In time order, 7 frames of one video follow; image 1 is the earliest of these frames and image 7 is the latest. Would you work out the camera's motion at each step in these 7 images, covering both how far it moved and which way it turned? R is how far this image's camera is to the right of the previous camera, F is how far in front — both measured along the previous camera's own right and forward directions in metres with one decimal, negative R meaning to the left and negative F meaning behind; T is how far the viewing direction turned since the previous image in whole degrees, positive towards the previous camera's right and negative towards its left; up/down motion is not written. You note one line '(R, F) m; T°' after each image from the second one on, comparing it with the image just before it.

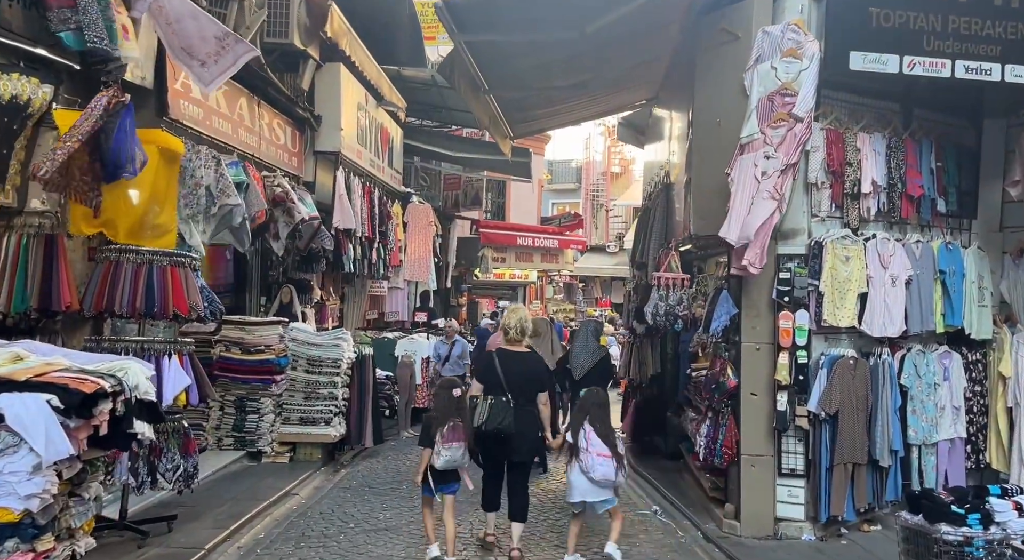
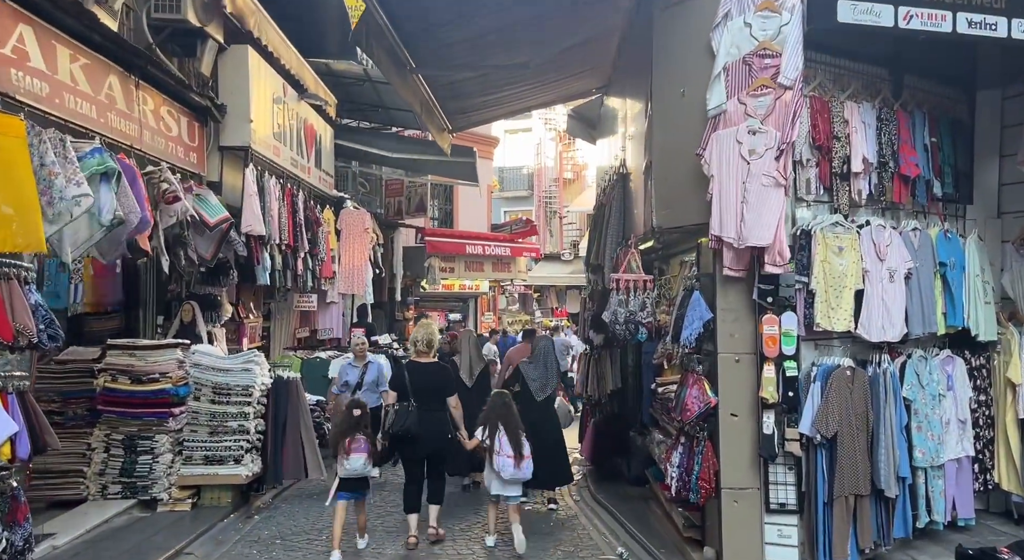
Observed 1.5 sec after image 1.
(+0.2, +1.2) m; +3°
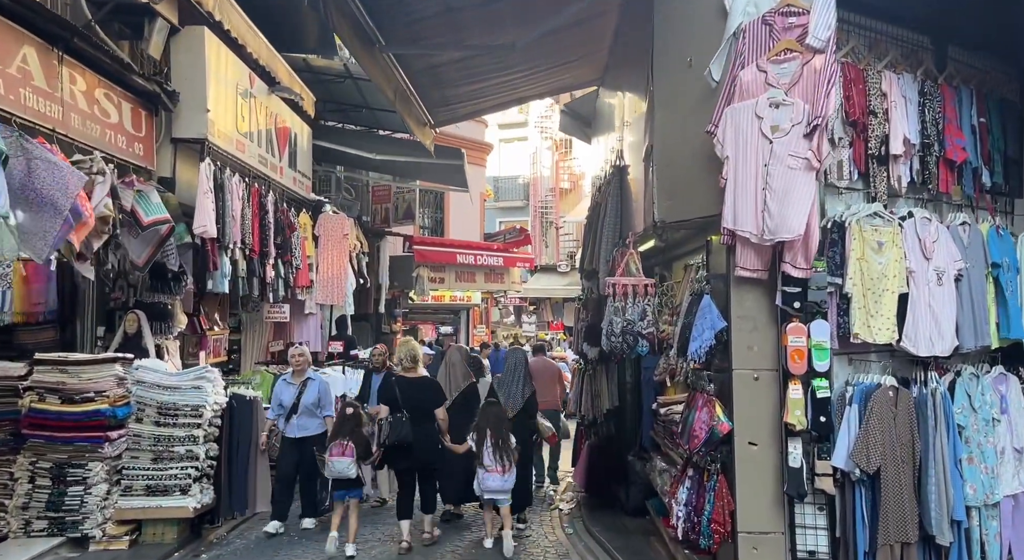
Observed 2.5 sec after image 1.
(+0.1, +0.9) m; 0°
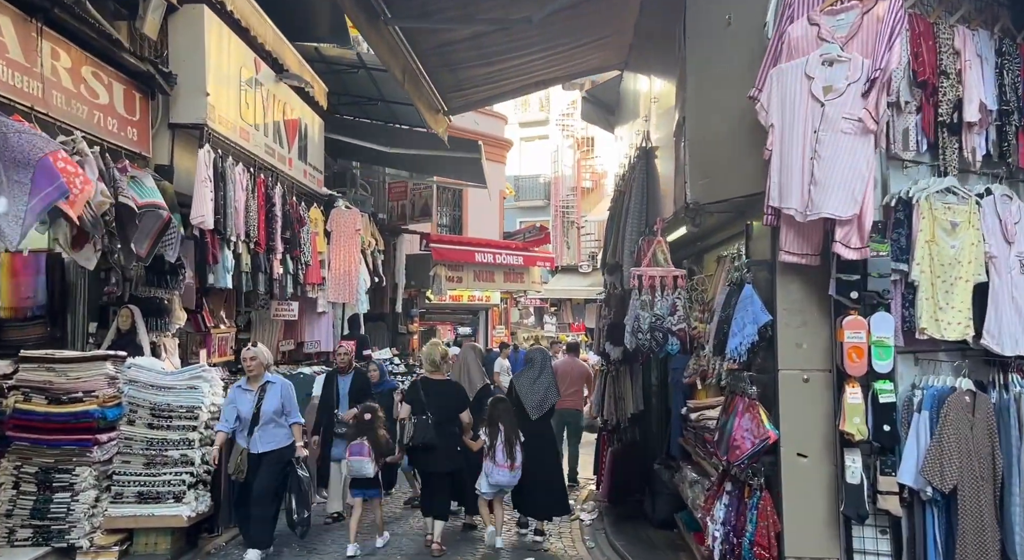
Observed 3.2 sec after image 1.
(0.0, +0.5) m; -1°
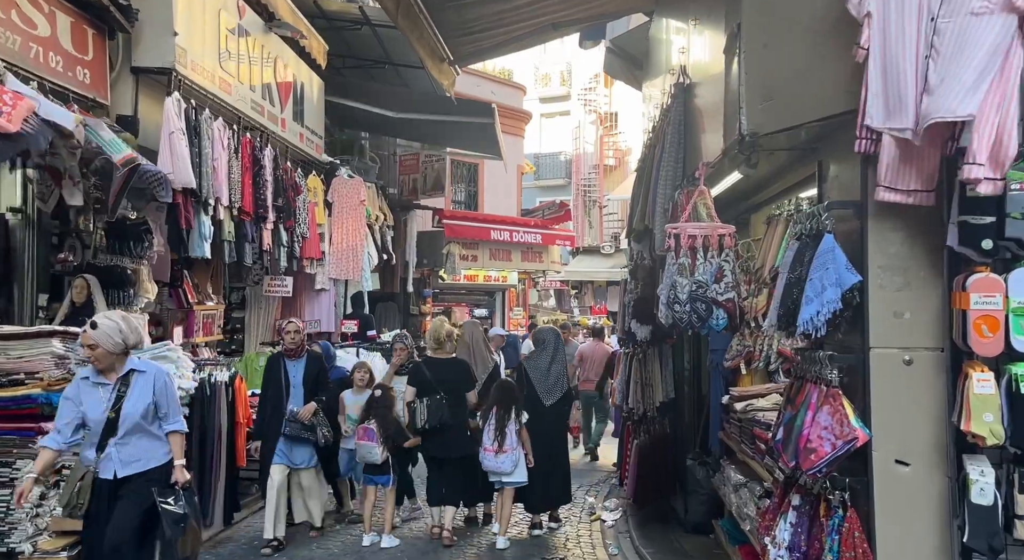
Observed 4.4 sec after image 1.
(+0.1, +1.0) m; -1°
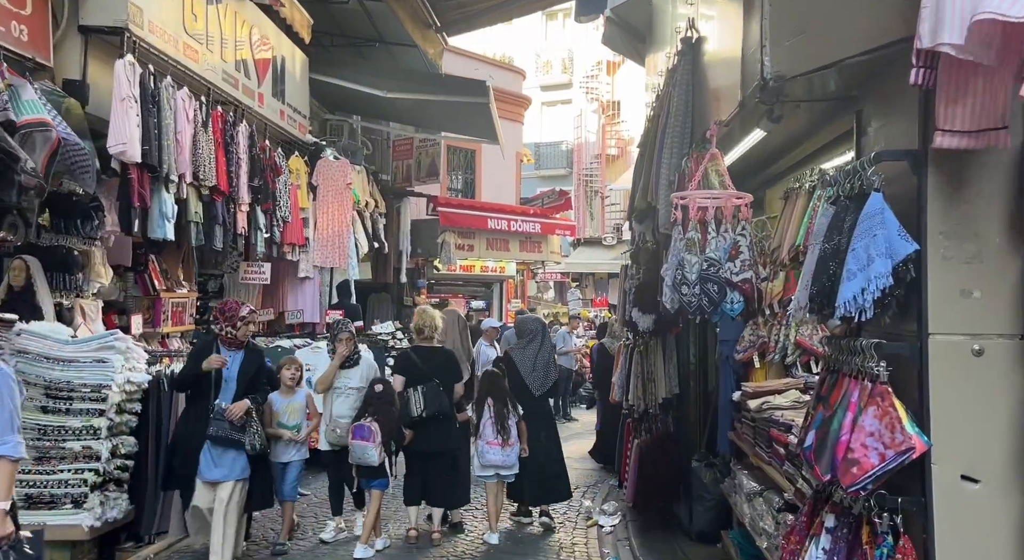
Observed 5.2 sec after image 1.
(+0.1, +0.6) m; 0°
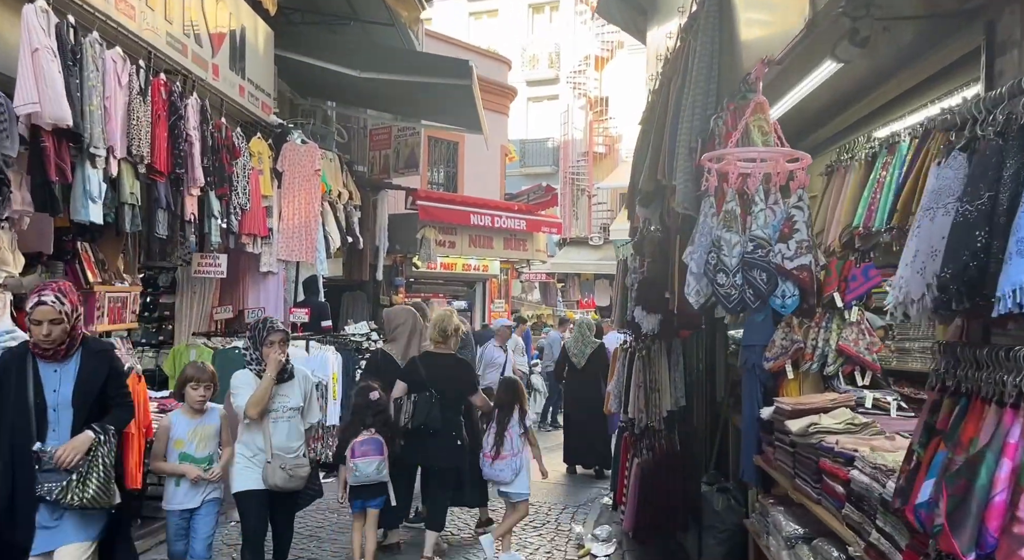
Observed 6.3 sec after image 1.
(0.0, +0.9) m; +1°
